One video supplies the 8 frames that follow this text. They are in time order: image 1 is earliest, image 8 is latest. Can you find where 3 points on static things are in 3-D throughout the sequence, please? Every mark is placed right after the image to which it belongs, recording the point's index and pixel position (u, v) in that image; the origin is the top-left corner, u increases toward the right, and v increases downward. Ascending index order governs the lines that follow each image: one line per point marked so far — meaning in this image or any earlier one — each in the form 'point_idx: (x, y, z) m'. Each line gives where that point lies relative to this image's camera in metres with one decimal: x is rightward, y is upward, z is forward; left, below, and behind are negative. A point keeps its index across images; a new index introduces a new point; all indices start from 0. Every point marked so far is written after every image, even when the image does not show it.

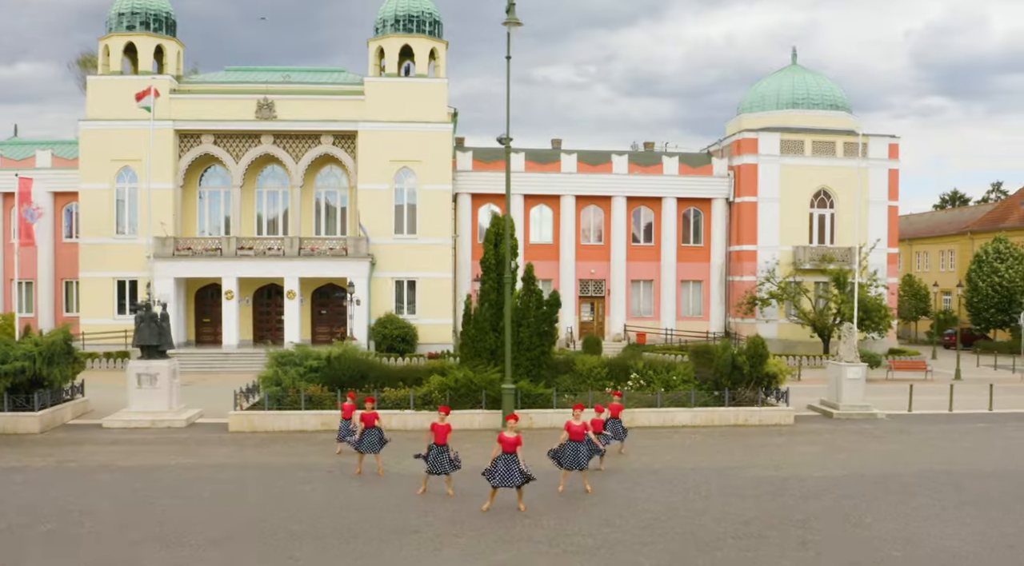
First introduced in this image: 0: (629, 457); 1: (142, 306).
0: (+2.4, -3.3, +14.3) m
1: (-8.5, -0.4, +18.5) m
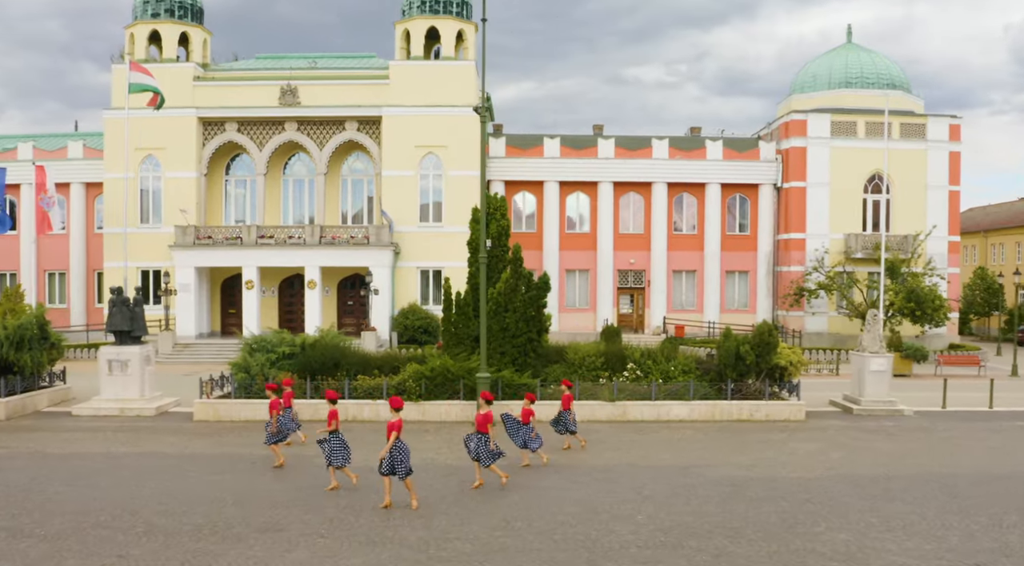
0: (+1.6, -2.9, +13.2) m
1: (-9.0, -0.1, +18.0) m
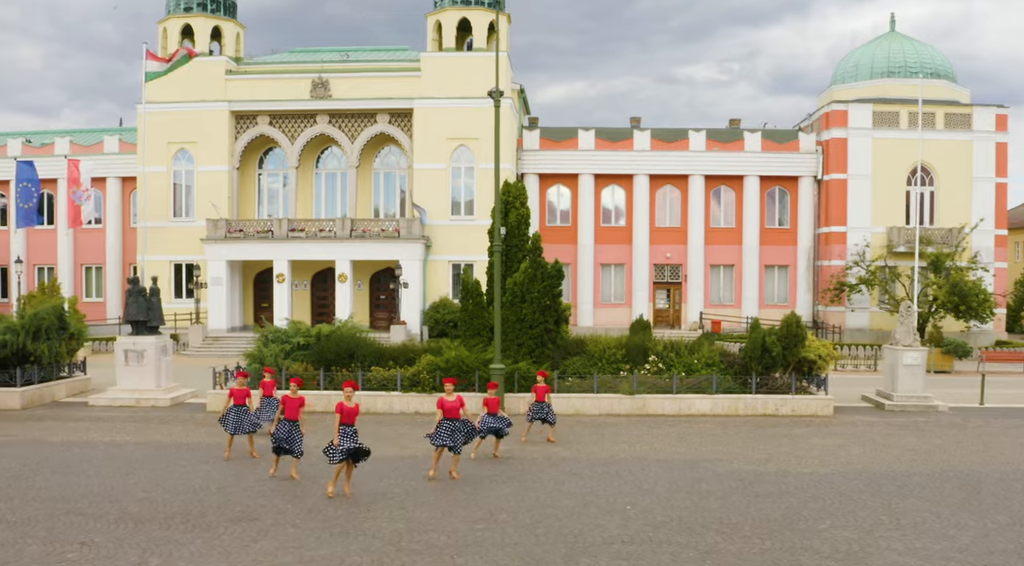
0: (+1.7, -2.8, +12.8) m
1: (-8.7, +0.2, +18.1) m
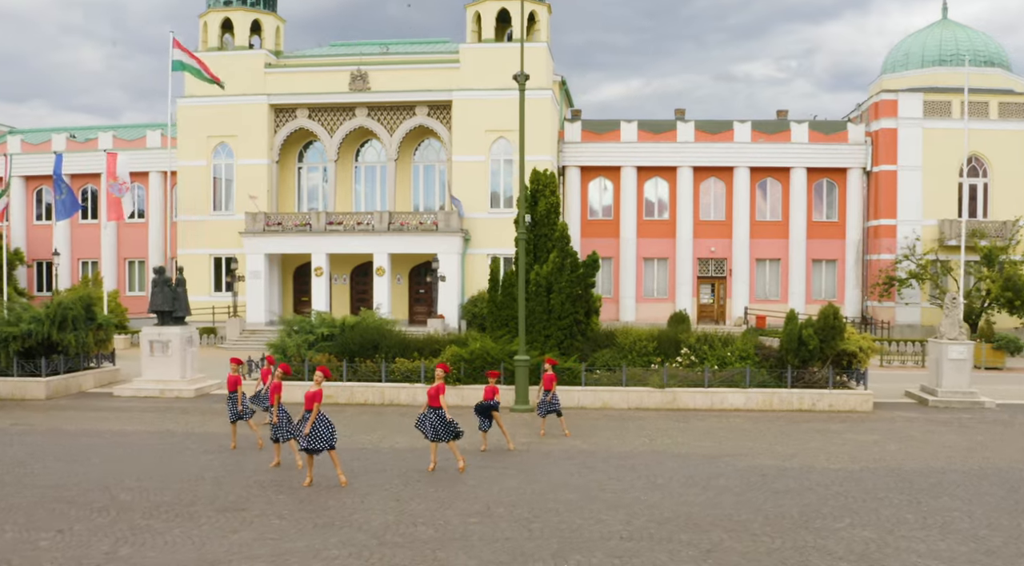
0: (+2.0, -2.6, +12.4) m
1: (-8.1, +0.4, +18.2) m
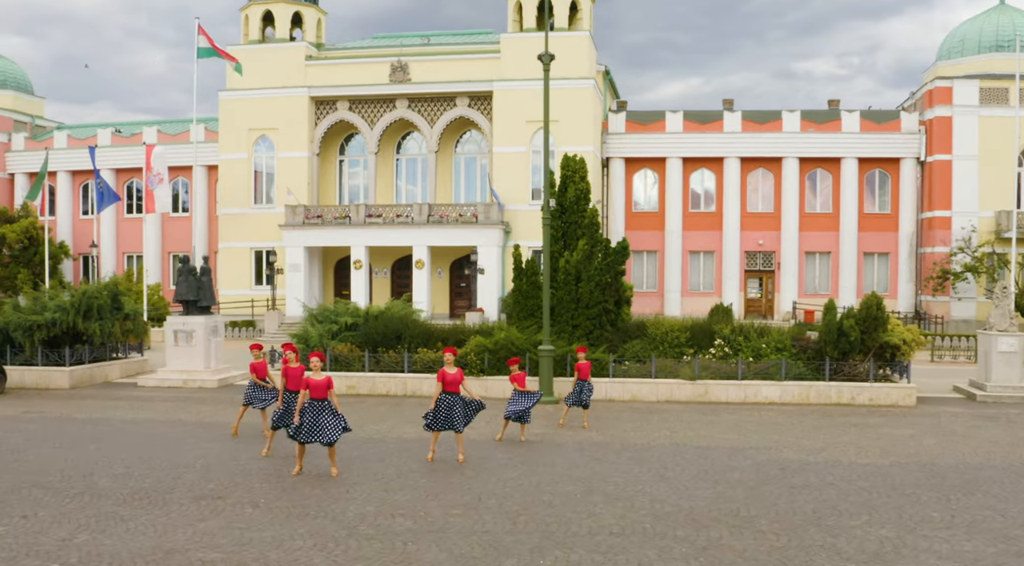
0: (+2.2, -2.4, +11.9) m
1: (-7.6, +0.6, +18.2) m
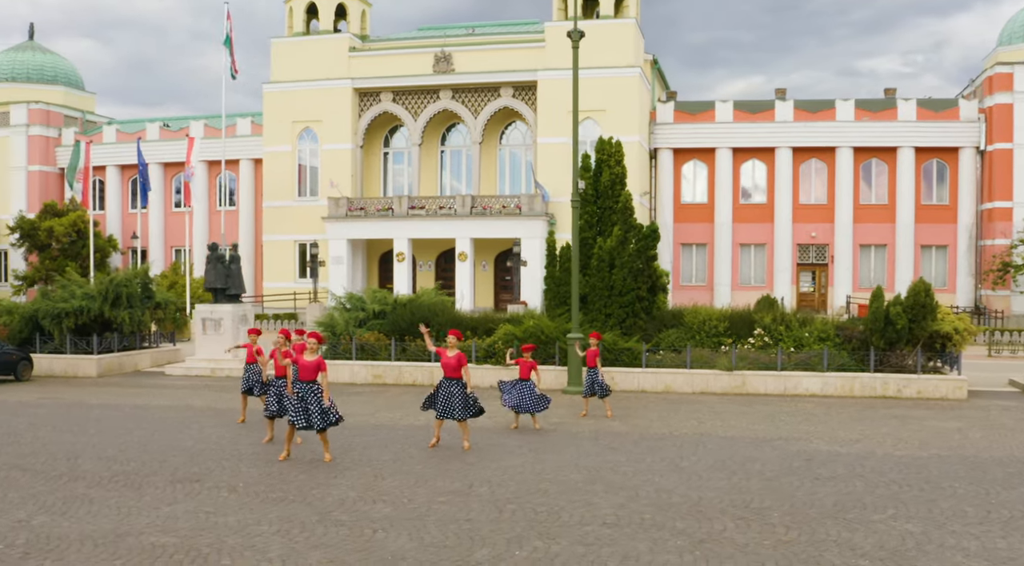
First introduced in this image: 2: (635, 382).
0: (+2.5, -2.1, +11.4) m
1: (-7.0, +0.8, +18.3) m
2: (+2.8, -2.2, +17.9) m
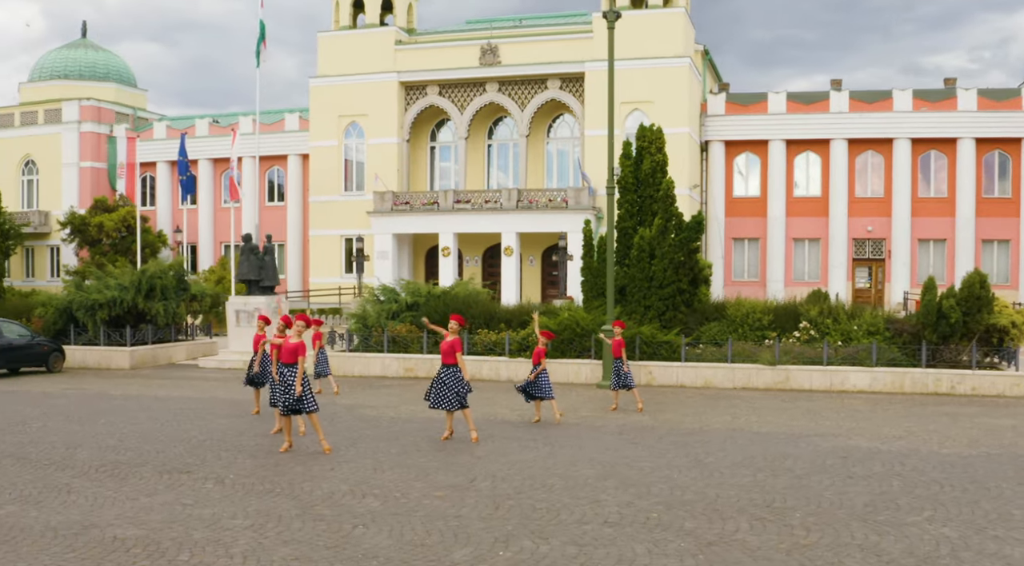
0: (+2.8, -1.9, +10.9) m
1: (-6.2, +1.0, +18.3) m
2: (+3.5, -2.0, +17.3) m
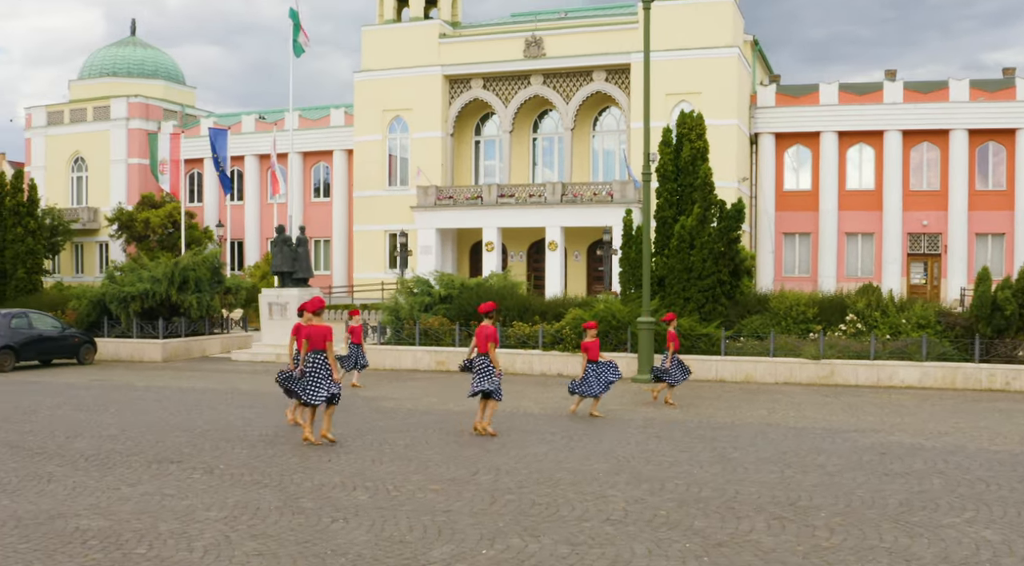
0: (+3.1, -1.8, +10.4) m
1: (-5.4, +1.2, +18.3) m
2: (+4.2, -1.8, +16.8) m
